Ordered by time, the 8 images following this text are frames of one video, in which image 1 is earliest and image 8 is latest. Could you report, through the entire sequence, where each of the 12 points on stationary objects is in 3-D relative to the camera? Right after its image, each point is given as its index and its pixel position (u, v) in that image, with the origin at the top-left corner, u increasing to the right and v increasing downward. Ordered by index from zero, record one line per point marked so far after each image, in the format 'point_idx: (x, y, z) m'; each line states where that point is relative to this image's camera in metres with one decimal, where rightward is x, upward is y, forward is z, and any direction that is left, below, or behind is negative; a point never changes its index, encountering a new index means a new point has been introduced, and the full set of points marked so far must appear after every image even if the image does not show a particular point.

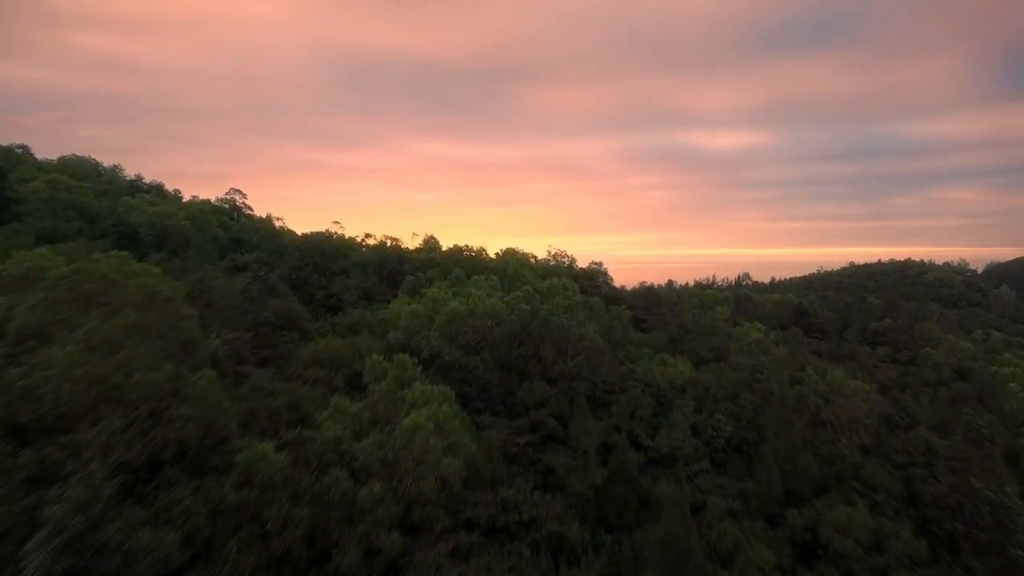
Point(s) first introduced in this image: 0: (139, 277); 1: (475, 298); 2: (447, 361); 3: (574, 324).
0: (-6.9, +0.2, +16.5) m
1: (-0.8, -0.2, +19.2) m
2: (-1.2, -1.4, +17.1) m
3: (+1.4, -0.8, +19.4) m
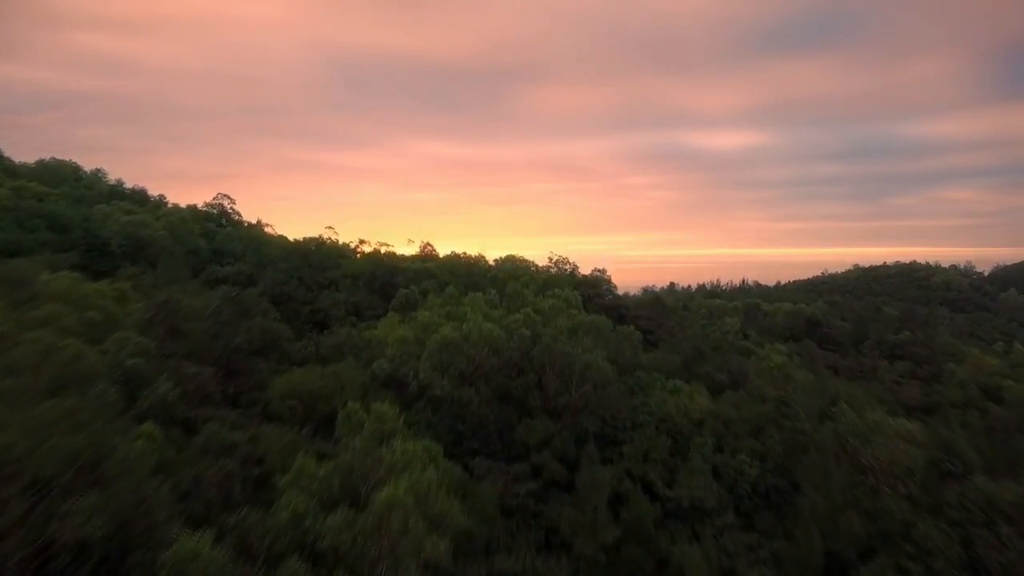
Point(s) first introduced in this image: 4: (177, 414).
0: (-6.9, -0.2, +14.6) m
1: (-0.8, -0.6, +17.3) m
2: (-1.3, -1.8, +15.3) m
3: (+1.3, -1.2, +17.6) m
4: (-4.3, -1.6, +11.3) m
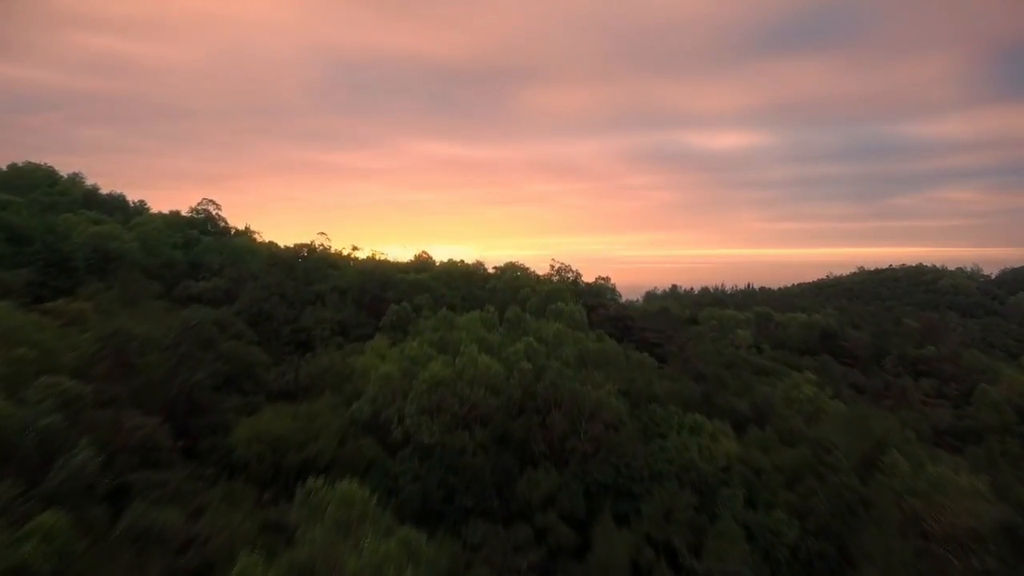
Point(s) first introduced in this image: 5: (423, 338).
0: (-6.9, -0.7, +12.6) m
1: (-0.8, -1.1, +15.3) m
2: (-1.3, -2.3, +13.2) m
3: (+1.3, -1.7, +15.6) m
4: (-4.3, -2.1, +9.3) m
5: (-1.8, -1.0, +17.8) m
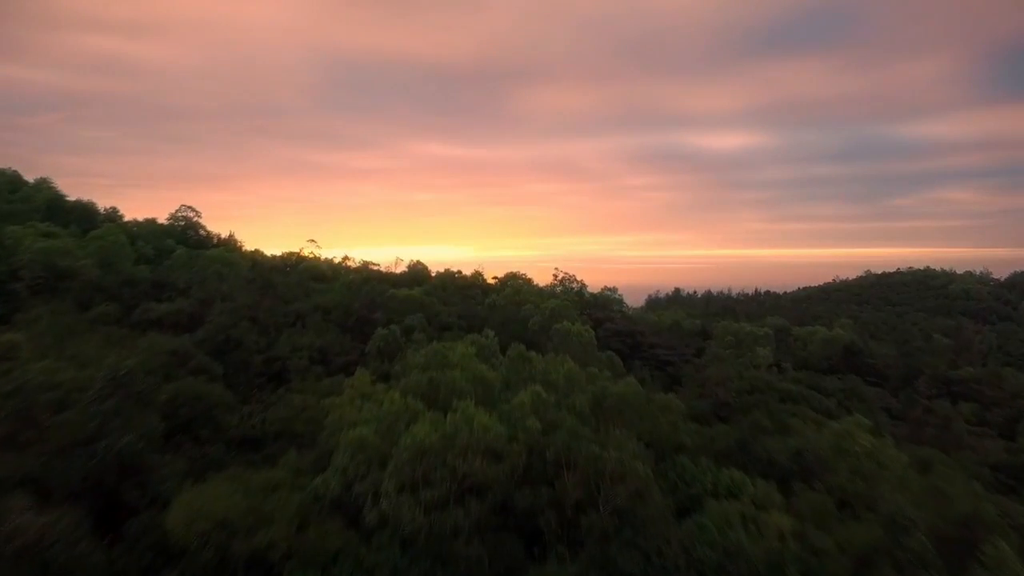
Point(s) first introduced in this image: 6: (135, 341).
0: (-6.8, -1.2, +9.9) m
1: (-0.8, -1.6, +12.6) m
2: (-1.2, -2.8, +10.5) m
3: (+1.4, -2.2, +12.9) m
4: (-4.2, -2.6, +6.6) m
5: (-1.7, -1.6, +15.1) m
6: (-7.9, -1.1, +18.7) m
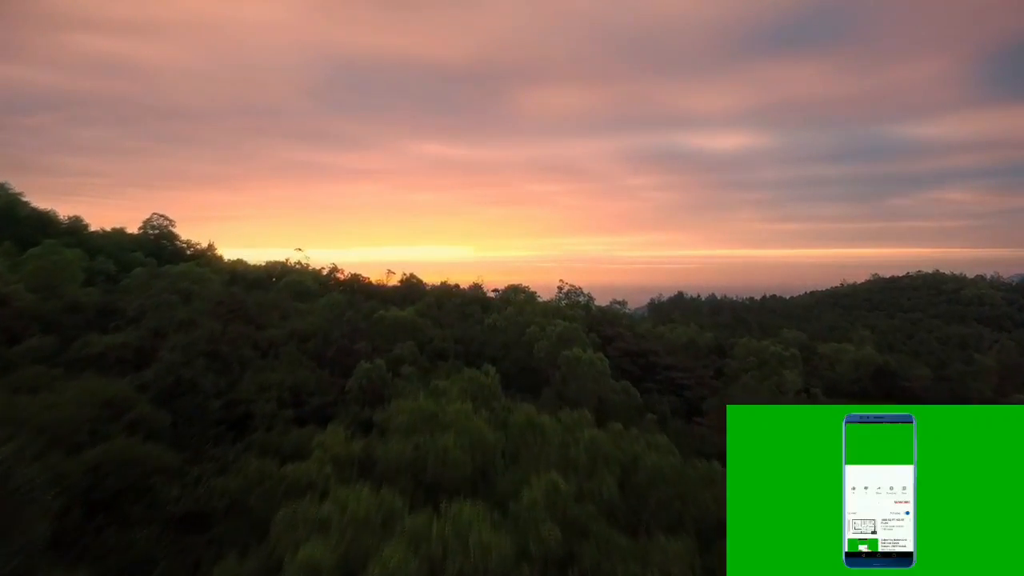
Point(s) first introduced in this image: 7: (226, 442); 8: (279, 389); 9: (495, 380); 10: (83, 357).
0: (-6.7, -1.8, +6.8) m
1: (-0.7, -2.2, +9.5) m
2: (-1.1, -3.4, +7.4) m
3: (+1.5, -2.8, +9.8) m
4: (-4.1, -3.2, +3.5) m
5: (-1.6, -2.2, +12.0) m
6: (-7.8, -1.7, +15.6) m
7: (-5.1, -2.7, +15.9) m
8: (-4.7, -2.0, +18.1) m
9: (-0.4, -1.9, +18.1) m
10: (-8.2, -1.3, +16.9) m
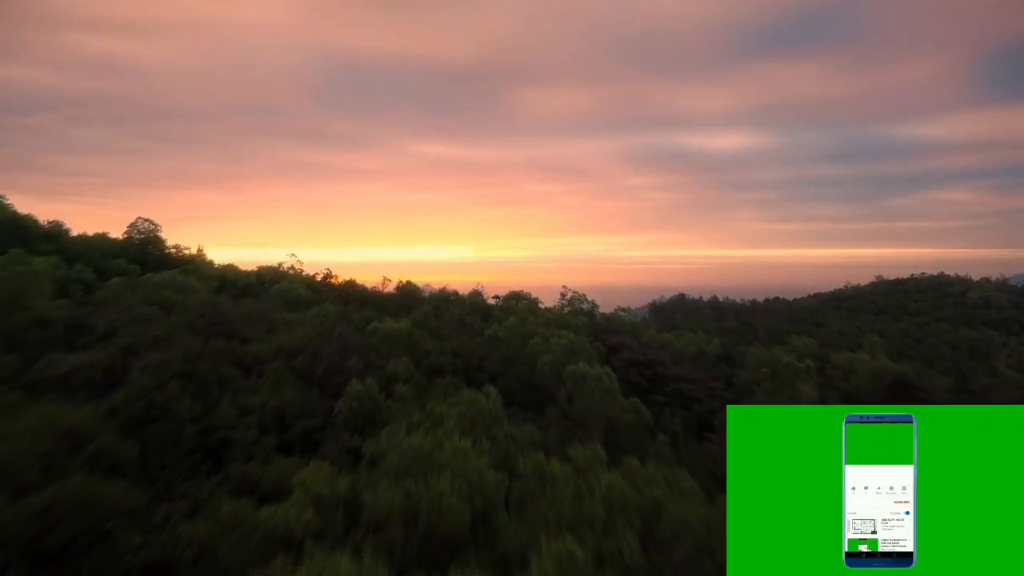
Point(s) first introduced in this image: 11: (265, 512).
0: (-6.7, -2.1, +5.3) m
1: (-0.6, -2.5, +8.0) m
2: (-1.1, -3.7, +5.9) m
3: (+1.5, -3.1, +8.3) m
4: (-4.1, -3.5, +2.0) m
5: (-1.6, -2.4, +10.6) m
6: (-7.7, -2.0, +14.1) m
7: (-5.0, -3.0, +14.4) m
8: (-4.7, -2.3, +16.6) m
9: (-0.3, -2.2, +16.6) m
10: (-8.1, -1.6, +15.5) m
11: (-3.3, -3.0, +11.9) m
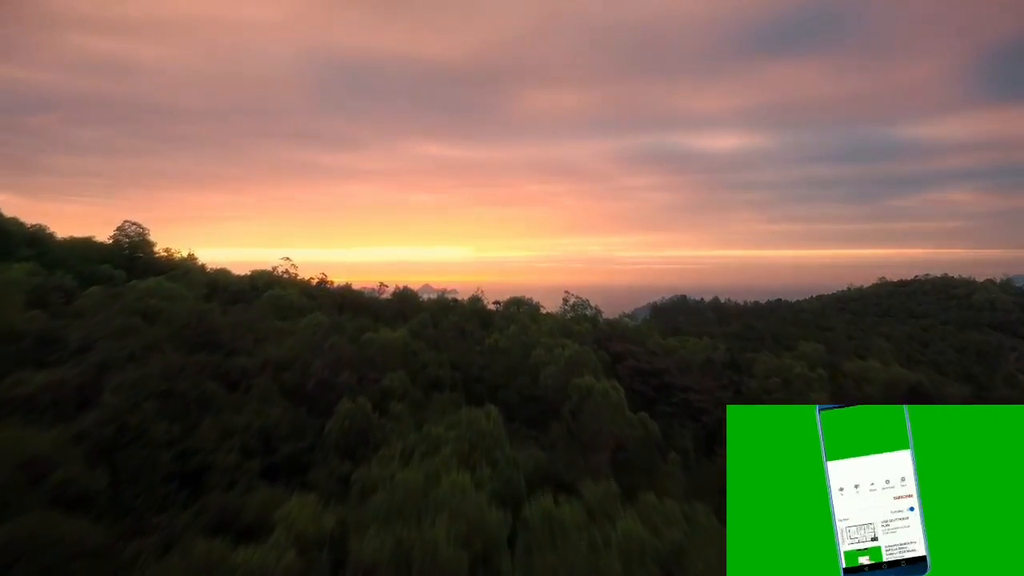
0: (-6.6, -2.3, +4.1) m
1: (-0.6, -2.7, +6.9) m
2: (-1.0, -3.9, +4.8) m
3: (+1.6, -3.3, +7.1) m
4: (-4.0, -3.7, +0.8) m
5: (-1.5, -2.7, +9.4) m
6: (-7.7, -2.2, +12.9) m
7: (-5.0, -3.2, +13.2) m
8: (-4.6, -2.5, +15.4) m
9: (-0.3, -2.4, +15.5) m
10: (-8.1, -1.8, +14.3) m
11: (-3.2, -3.2, +10.7) m
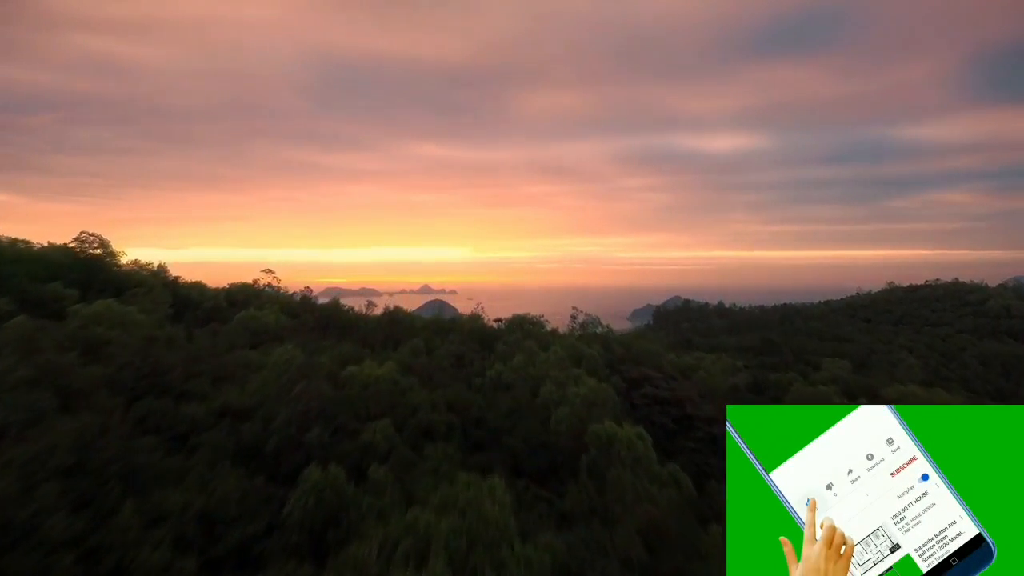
0: (-6.5, -2.9, +0.8) m
1: (-0.4, -3.3, +3.5) m
2: (-0.9, -4.5, +1.4) m
3: (+1.7, -3.9, +3.7) m
4: (-3.9, -4.3, -2.5) m
5: (-1.4, -3.2, +6.0) m
6: (-7.6, -2.8, +9.5) m
7: (-4.9, -3.8, +9.8) m
8: (-4.5, -3.1, +12.0) m
9: (-0.1, -3.0, +12.1) m
10: (-7.9, -2.4, +10.9) m
11: (-3.1, -3.8, +7.3) m
